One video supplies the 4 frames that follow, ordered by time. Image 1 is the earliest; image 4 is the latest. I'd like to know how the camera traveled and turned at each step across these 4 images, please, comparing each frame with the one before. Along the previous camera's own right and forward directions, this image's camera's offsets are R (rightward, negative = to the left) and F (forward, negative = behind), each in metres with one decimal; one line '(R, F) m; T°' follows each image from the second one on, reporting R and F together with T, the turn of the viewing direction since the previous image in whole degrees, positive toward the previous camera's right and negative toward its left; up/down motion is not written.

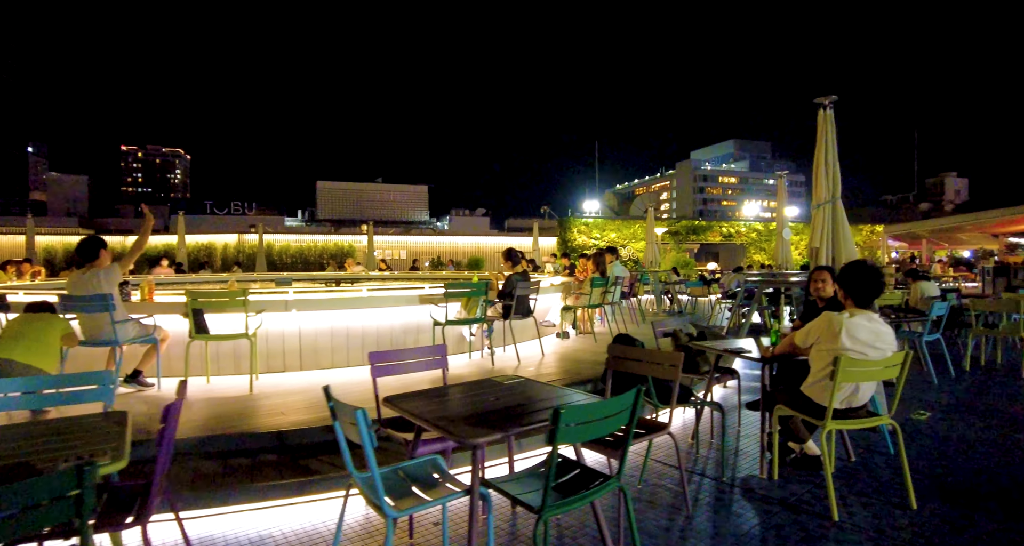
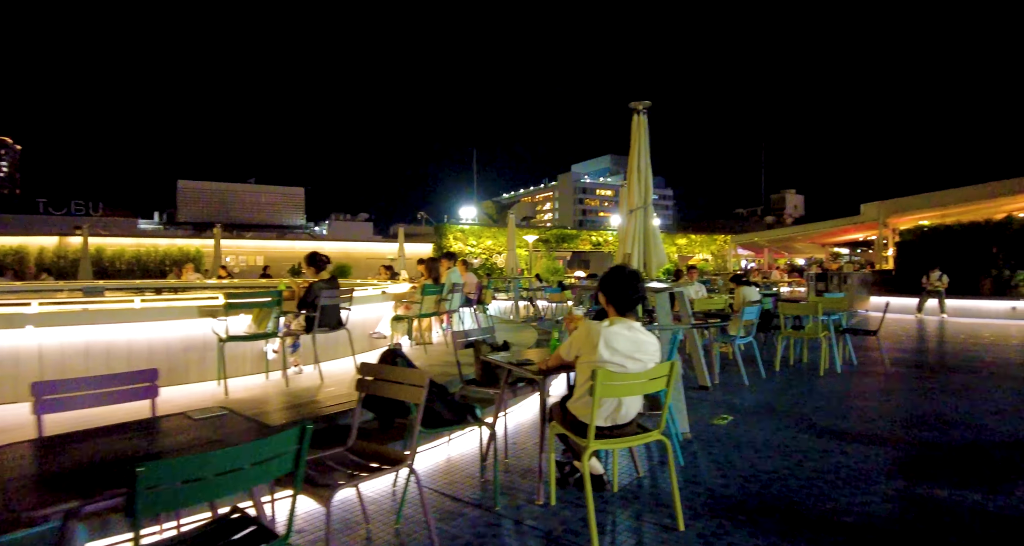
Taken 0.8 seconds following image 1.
(+1.1, +0.5) m; +11°
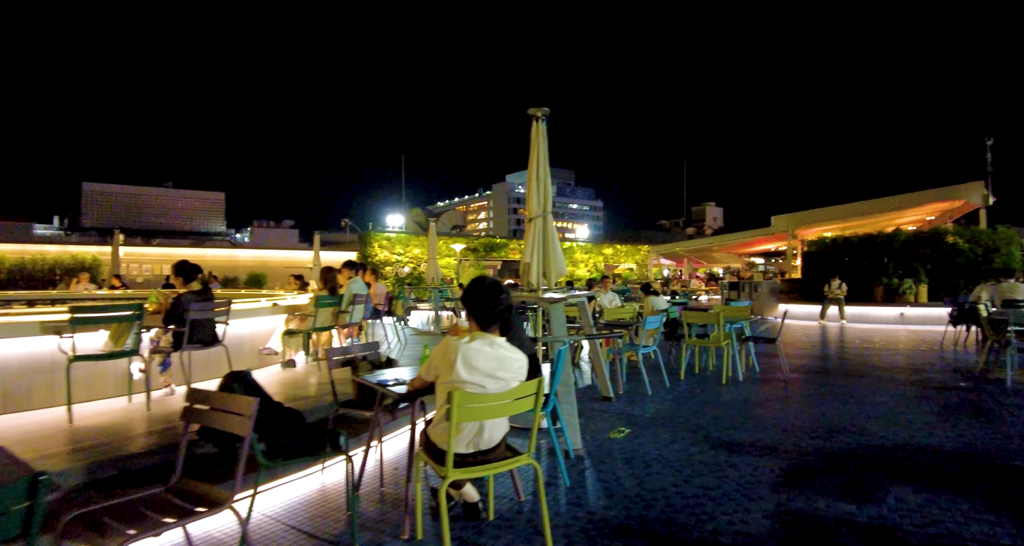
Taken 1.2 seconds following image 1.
(+0.5, +0.3) m; +7°
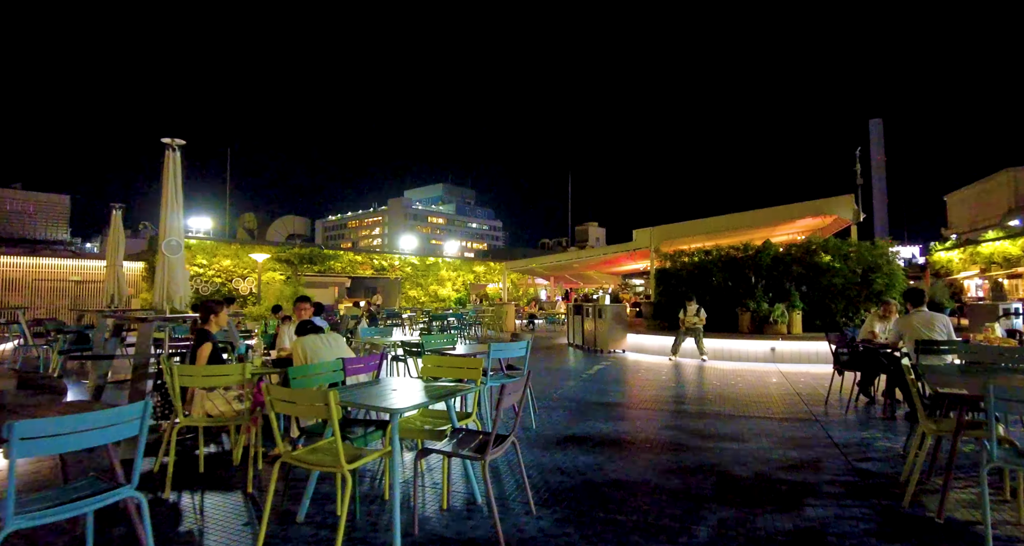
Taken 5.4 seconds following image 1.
(+3.3, +4.1) m; +10°
